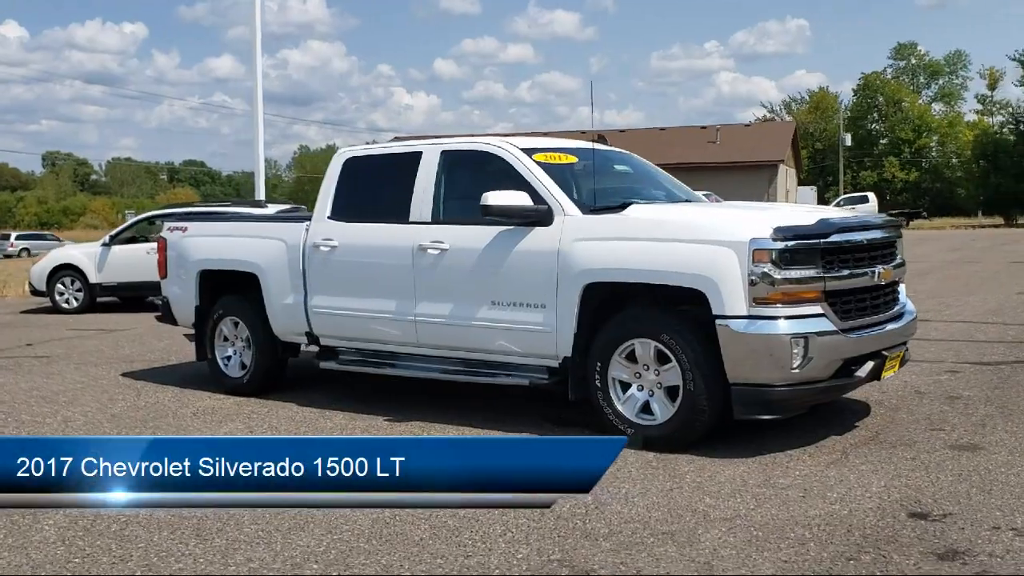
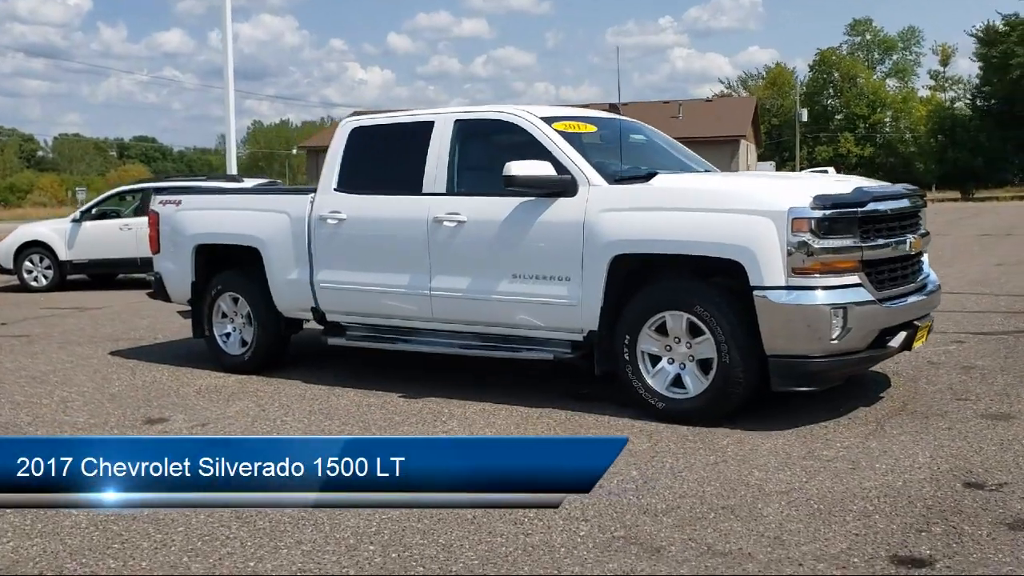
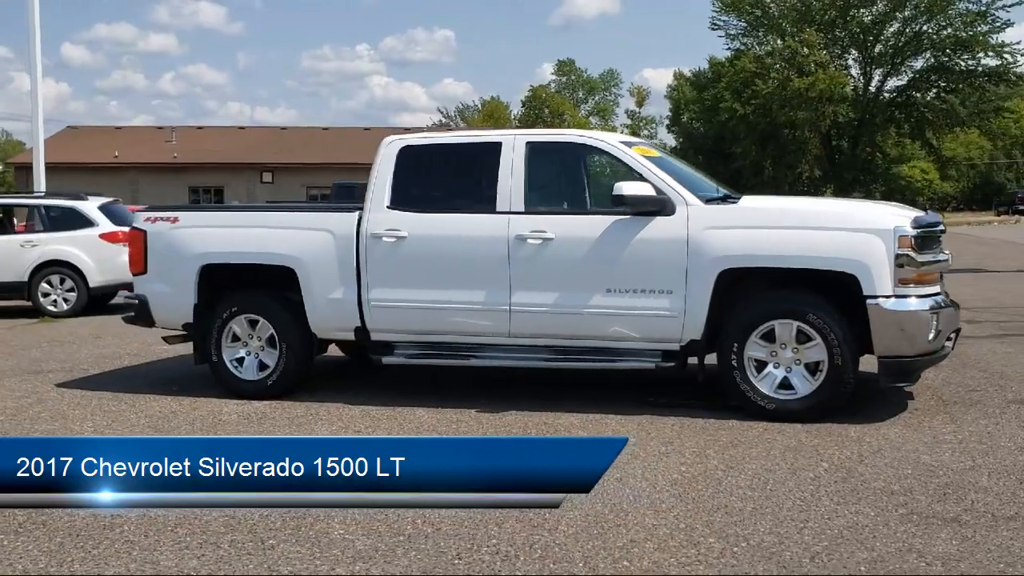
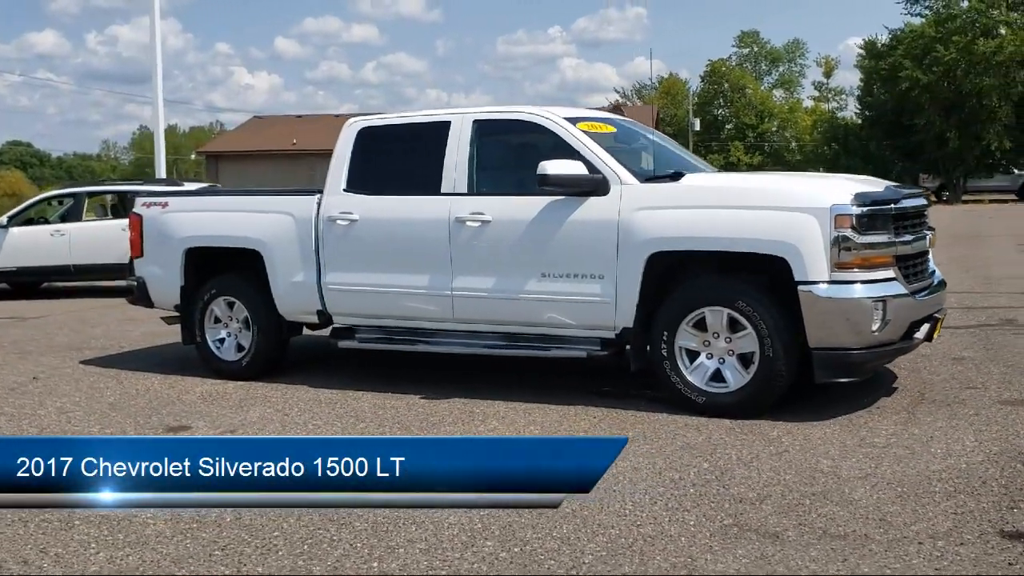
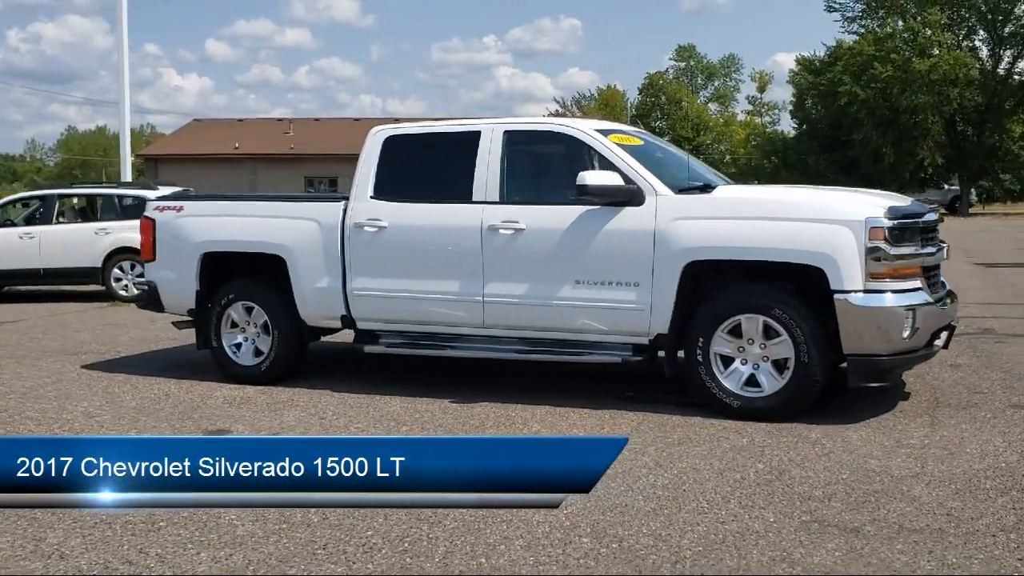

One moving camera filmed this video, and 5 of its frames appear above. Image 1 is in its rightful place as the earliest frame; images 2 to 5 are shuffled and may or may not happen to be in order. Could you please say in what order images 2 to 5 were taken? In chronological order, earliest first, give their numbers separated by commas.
2, 4, 5, 3
